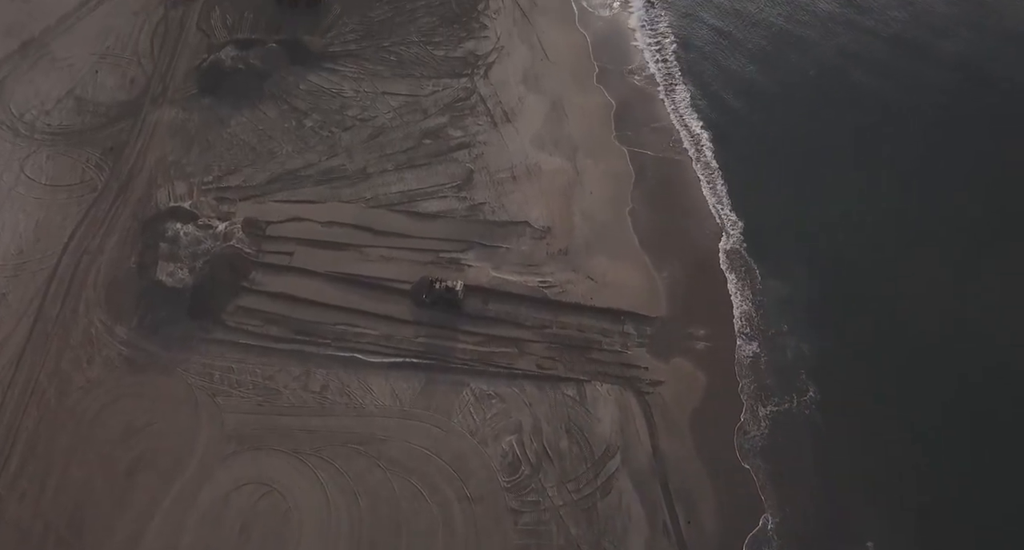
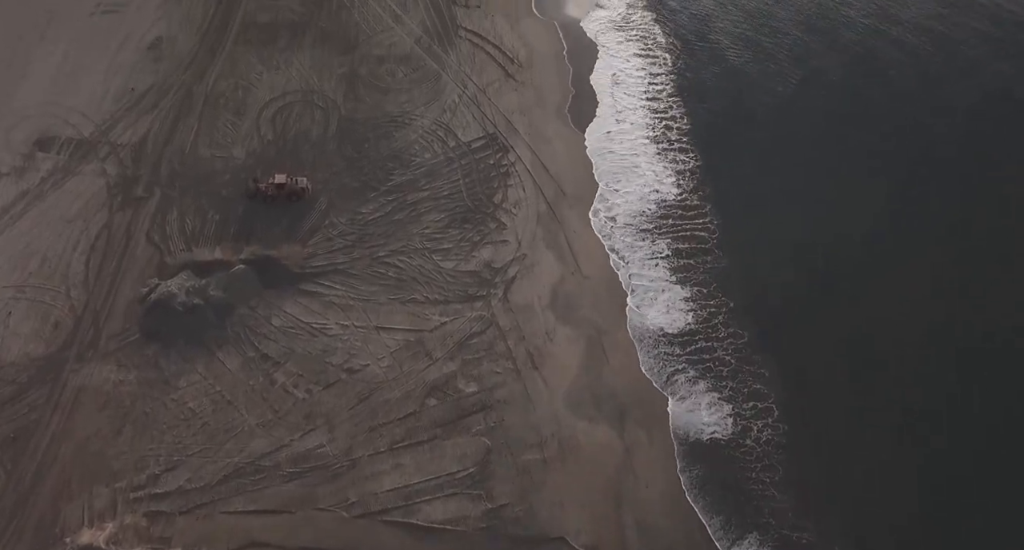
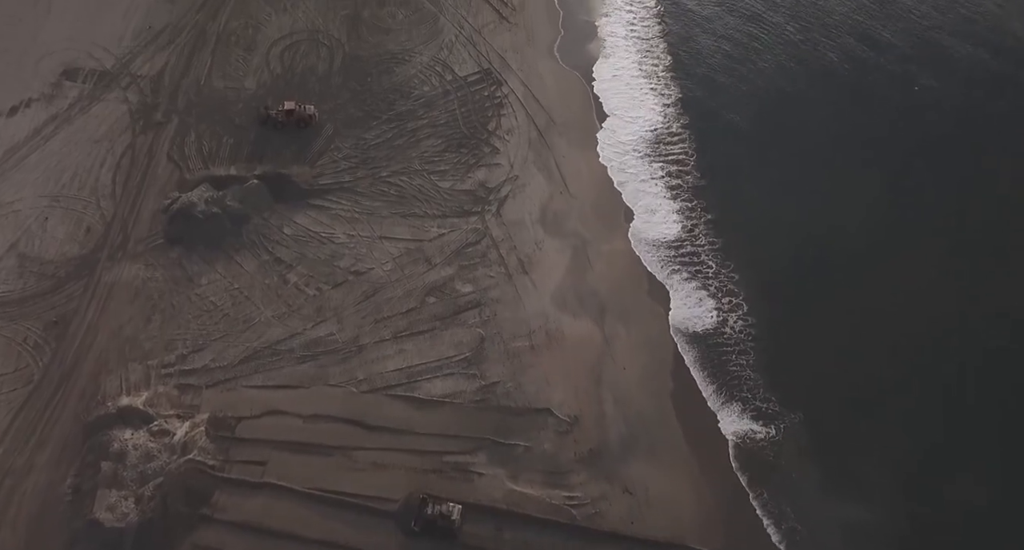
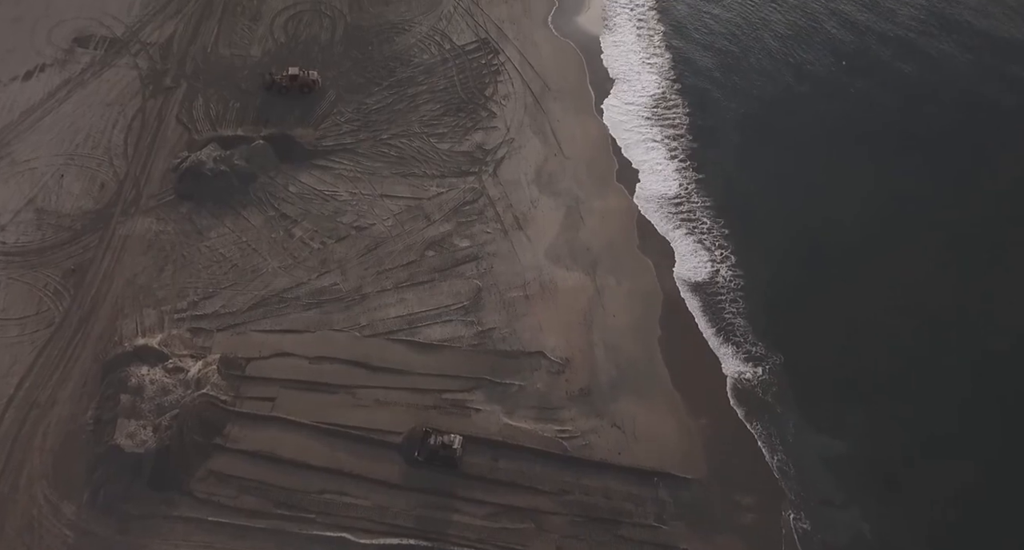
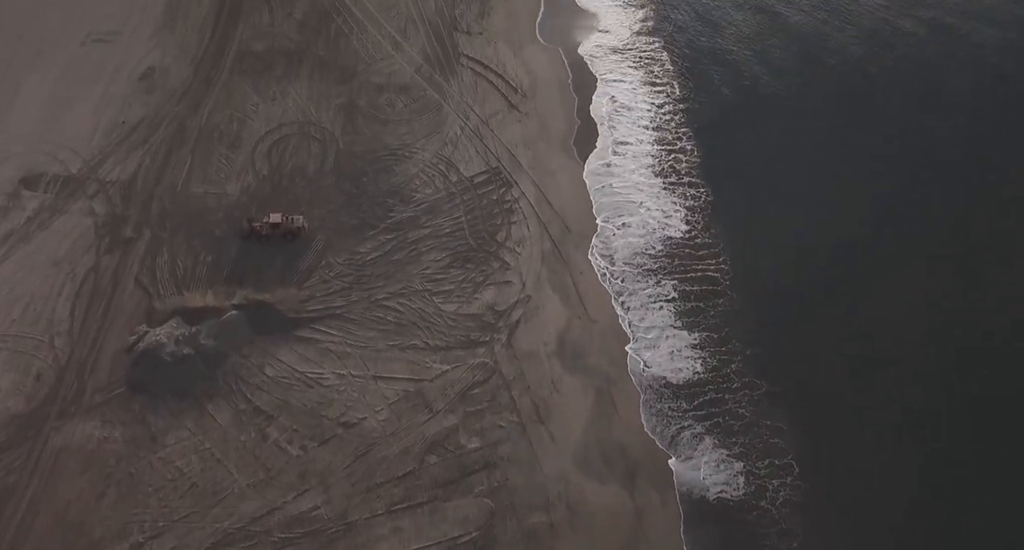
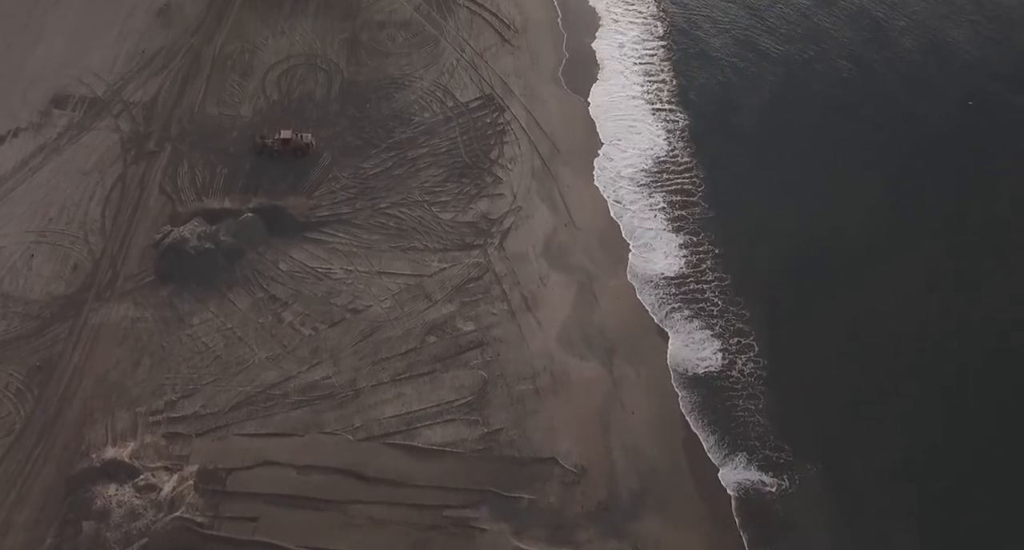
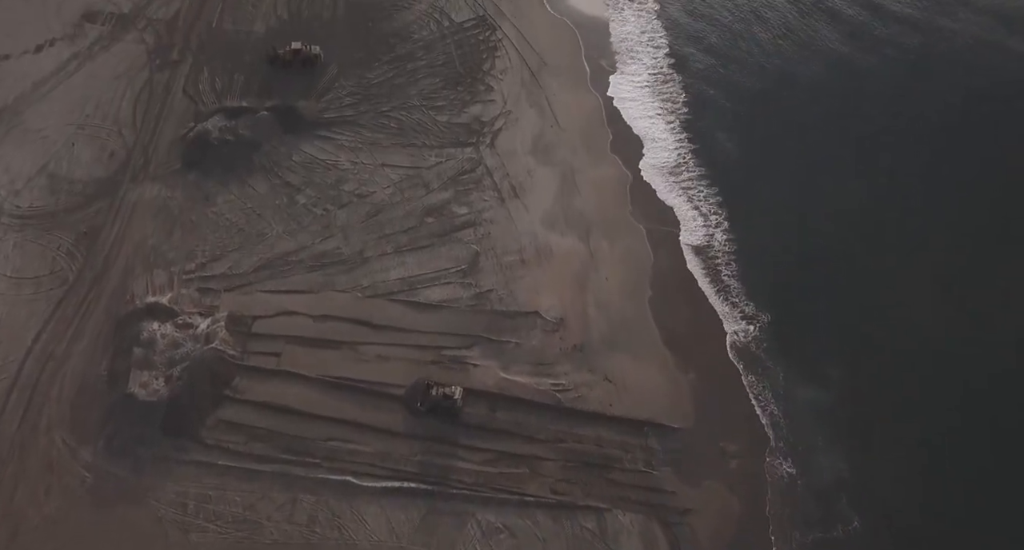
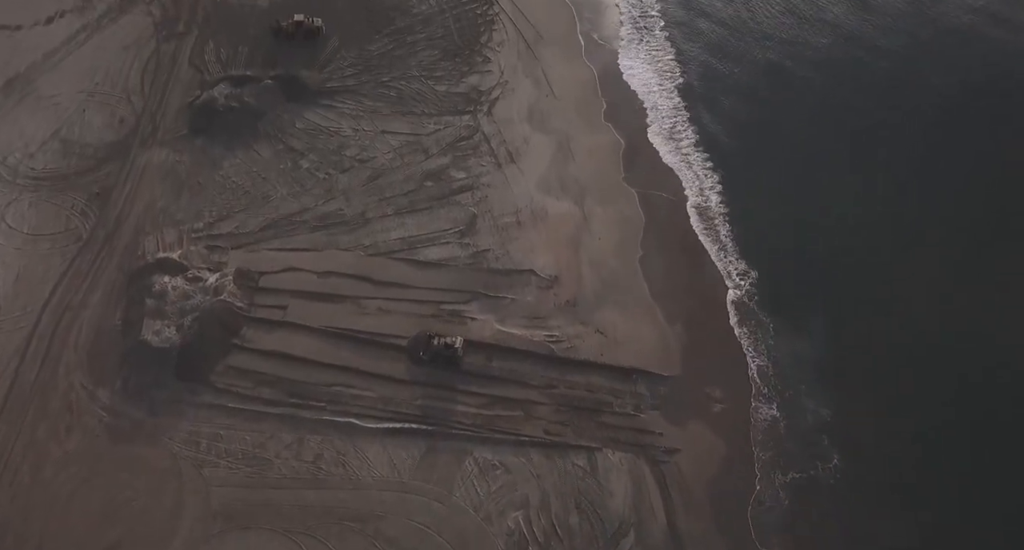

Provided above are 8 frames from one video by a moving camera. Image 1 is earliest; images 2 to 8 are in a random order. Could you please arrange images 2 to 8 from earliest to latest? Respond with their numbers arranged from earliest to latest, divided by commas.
8, 7, 4, 3, 6, 2, 5
